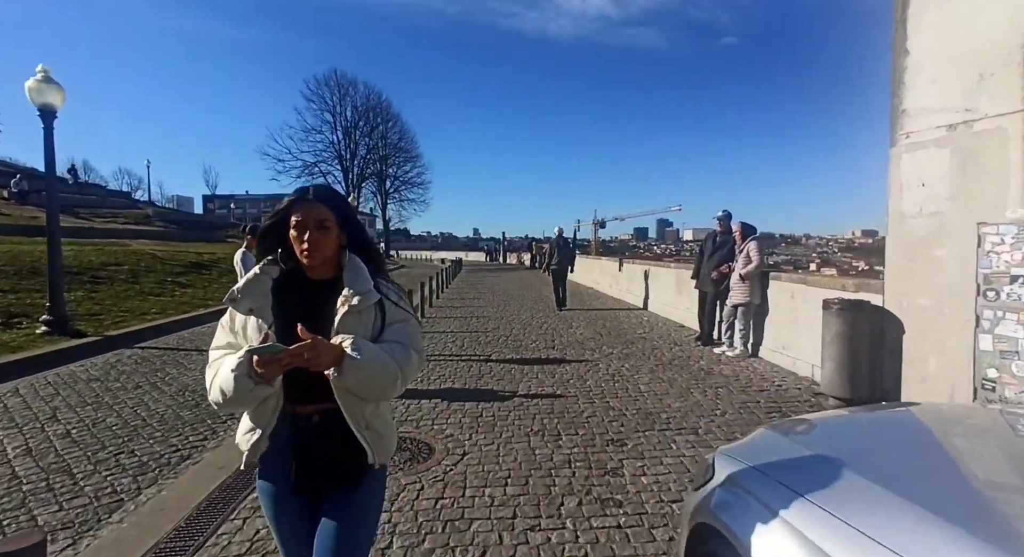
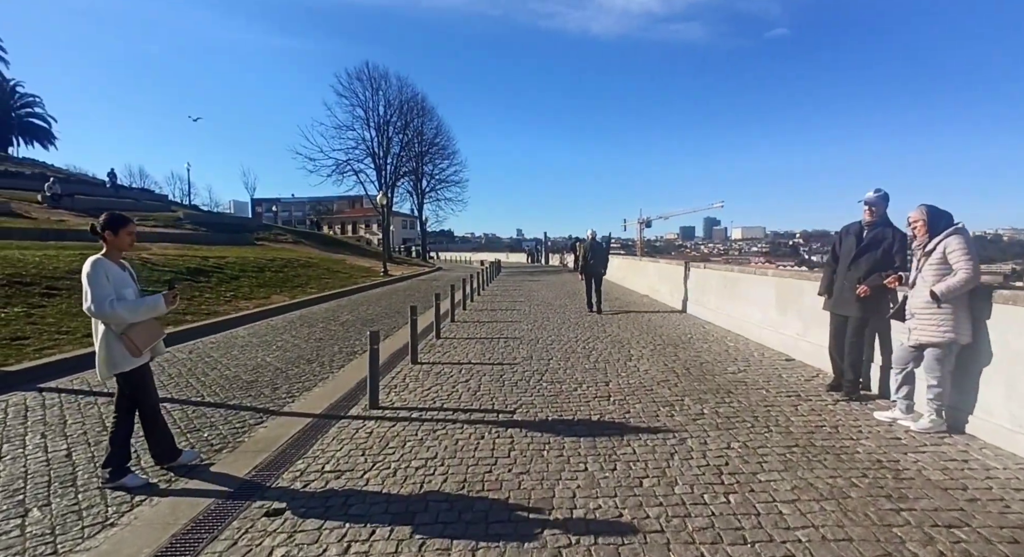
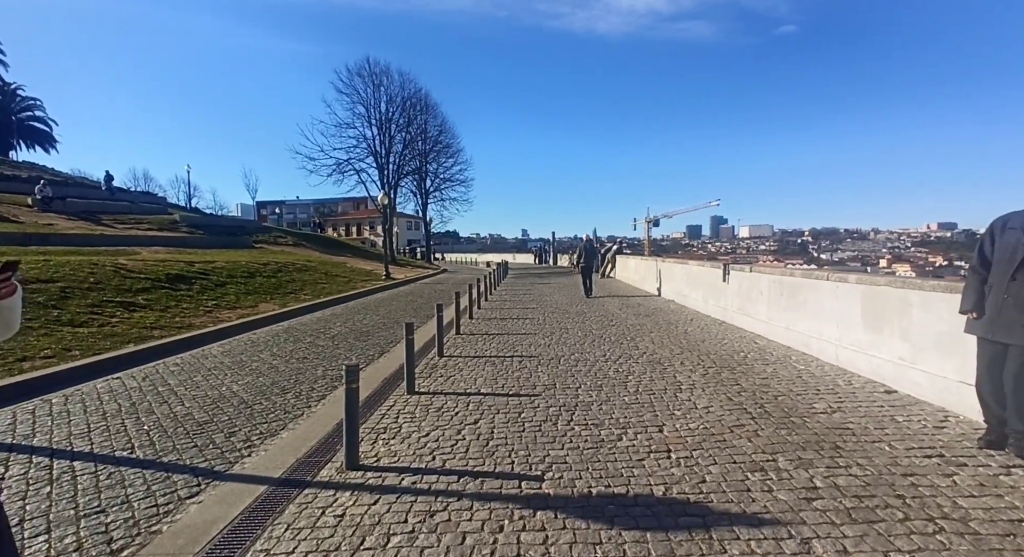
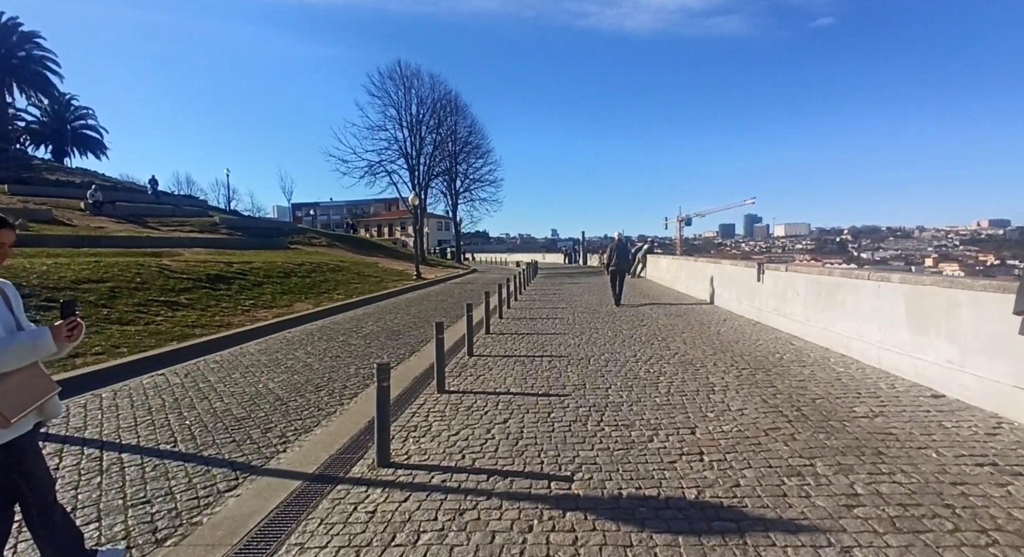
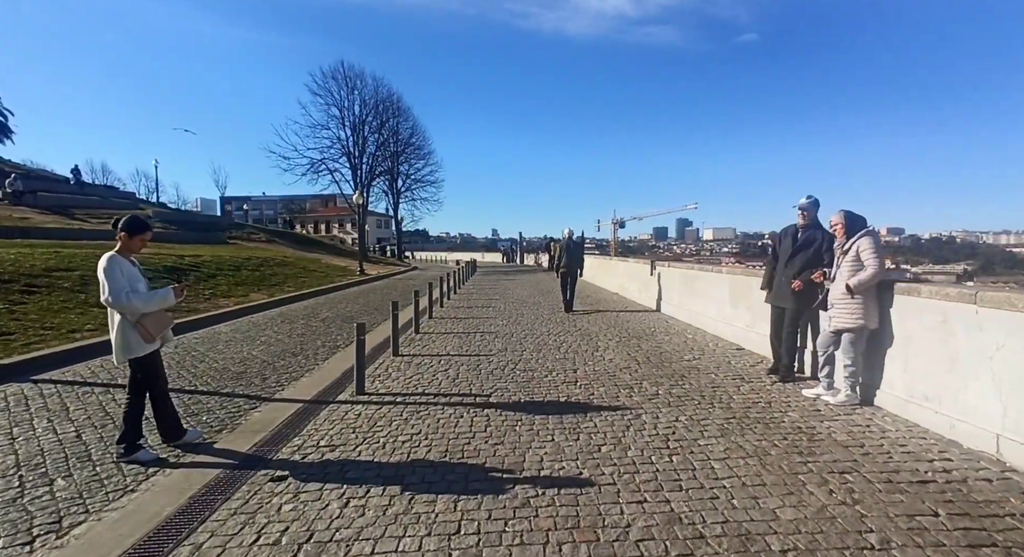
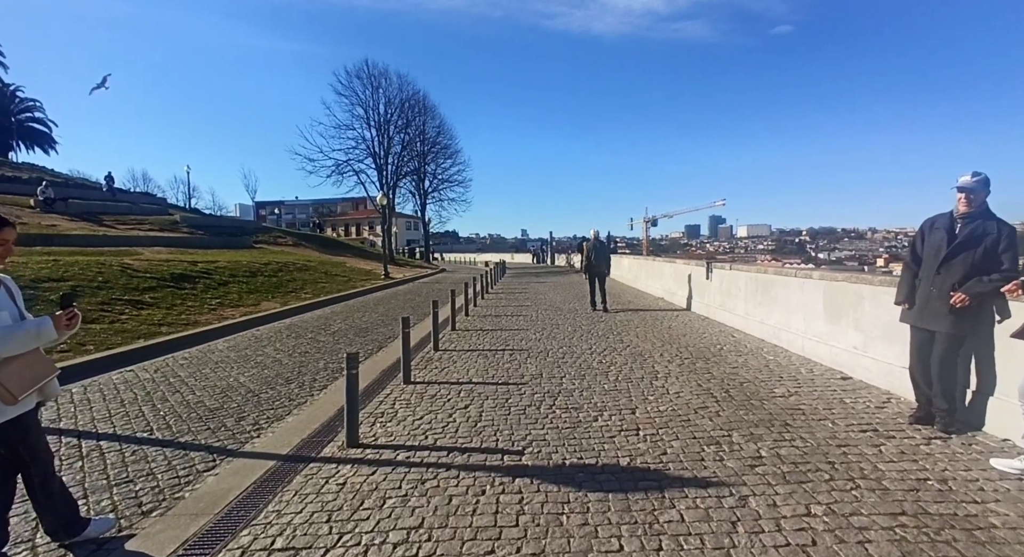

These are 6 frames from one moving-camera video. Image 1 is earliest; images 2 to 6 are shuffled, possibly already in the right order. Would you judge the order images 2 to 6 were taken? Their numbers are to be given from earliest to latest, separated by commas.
5, 2, 6, 4, 3
